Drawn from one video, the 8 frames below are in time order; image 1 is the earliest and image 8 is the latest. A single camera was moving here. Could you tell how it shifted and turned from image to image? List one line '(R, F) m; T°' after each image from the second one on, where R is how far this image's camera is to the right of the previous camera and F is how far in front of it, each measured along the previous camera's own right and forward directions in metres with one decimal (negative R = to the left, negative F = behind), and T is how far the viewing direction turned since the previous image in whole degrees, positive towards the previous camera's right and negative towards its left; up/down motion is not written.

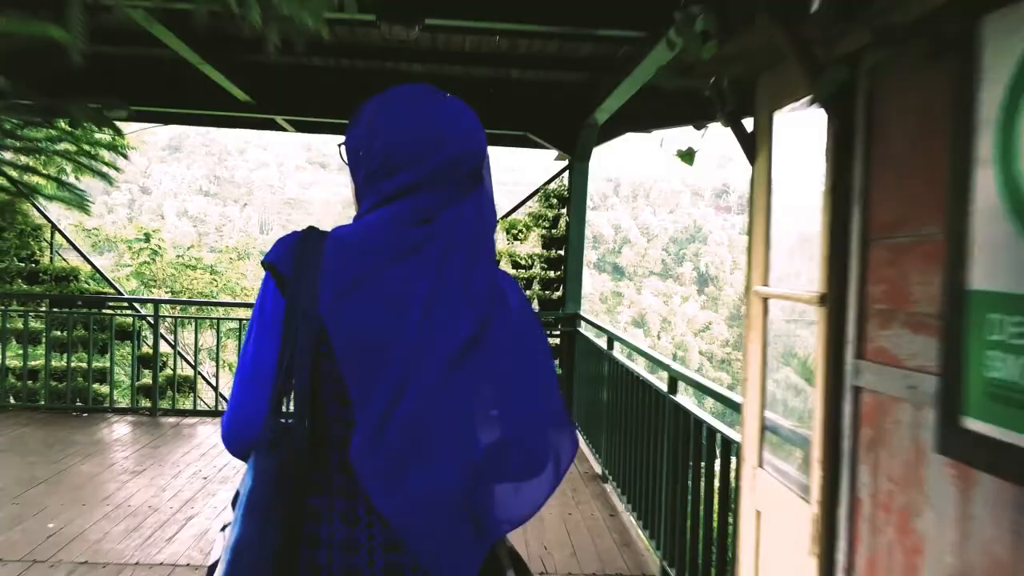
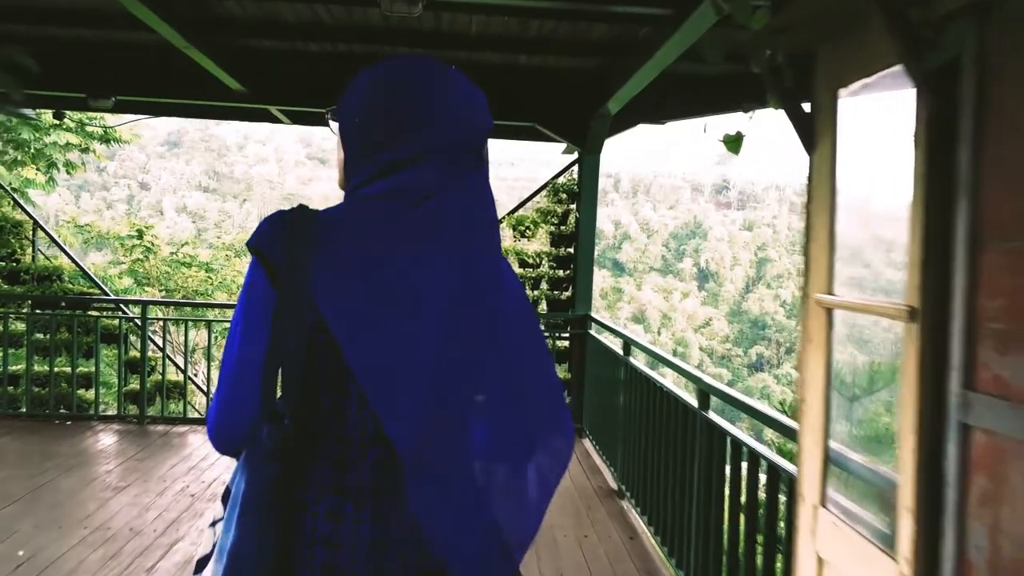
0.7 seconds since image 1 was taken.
(0.0, +0.3) m; 0°
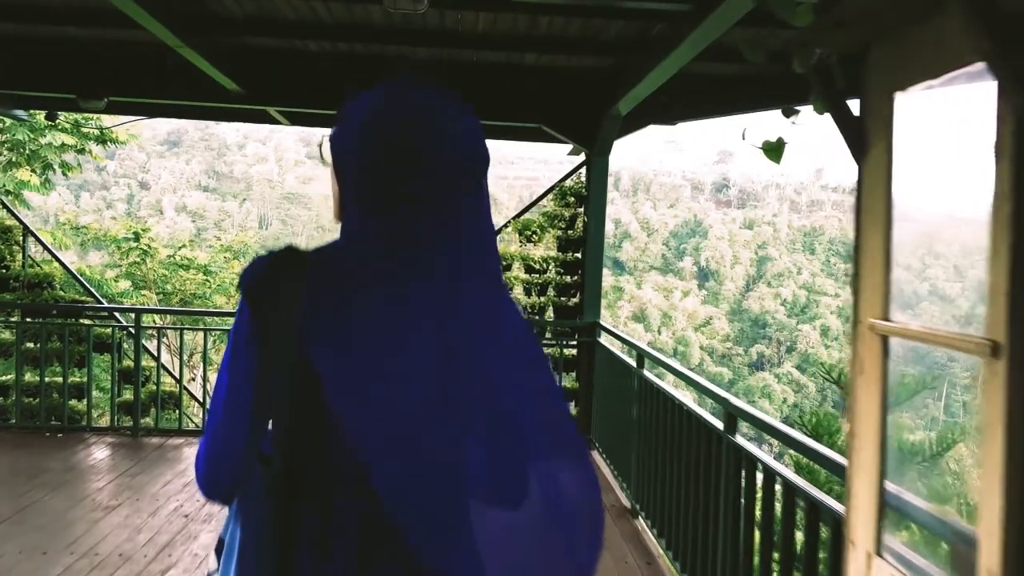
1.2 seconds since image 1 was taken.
(0.0, +0.2) m; 0°
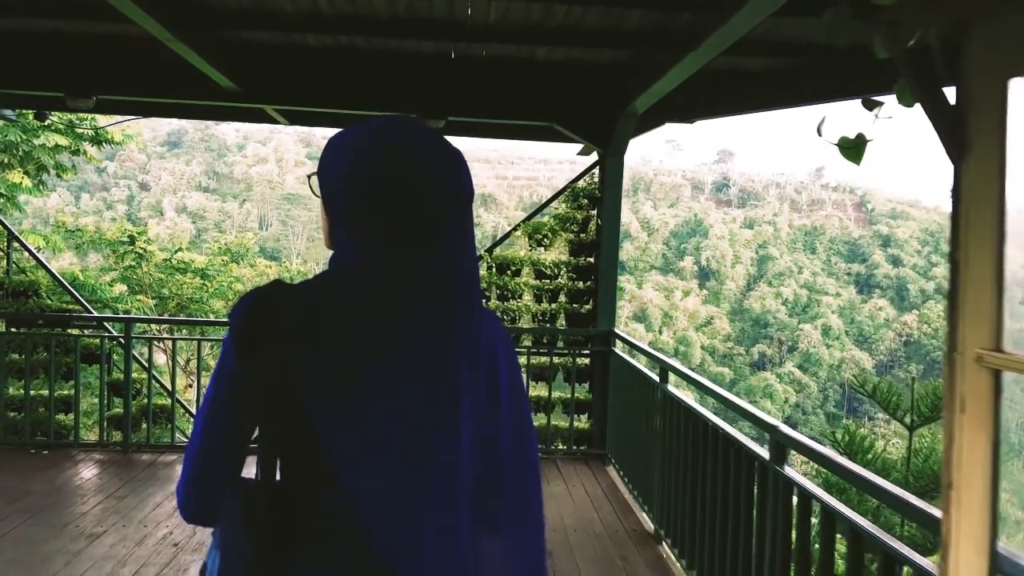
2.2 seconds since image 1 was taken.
(-0.1, +0.2) m; 0°
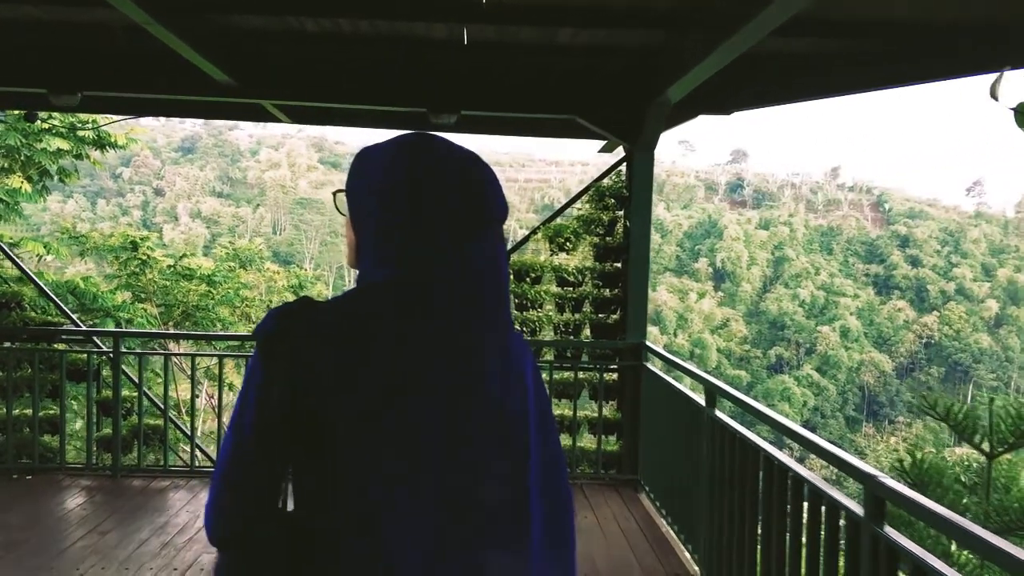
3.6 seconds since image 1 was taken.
(0.0, +0.4) m; -1°
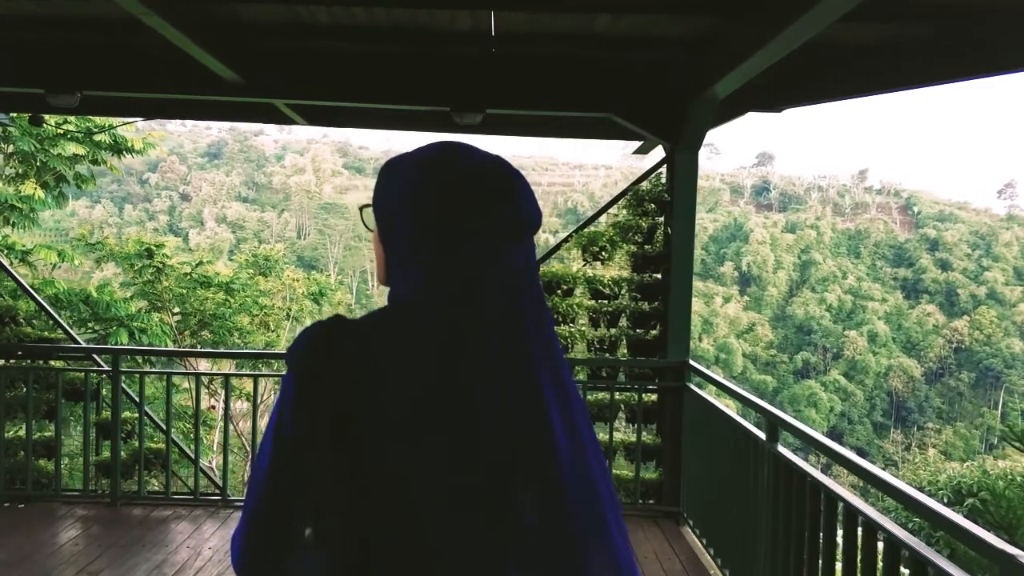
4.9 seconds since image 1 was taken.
(0.0, +0.4) m; -2°
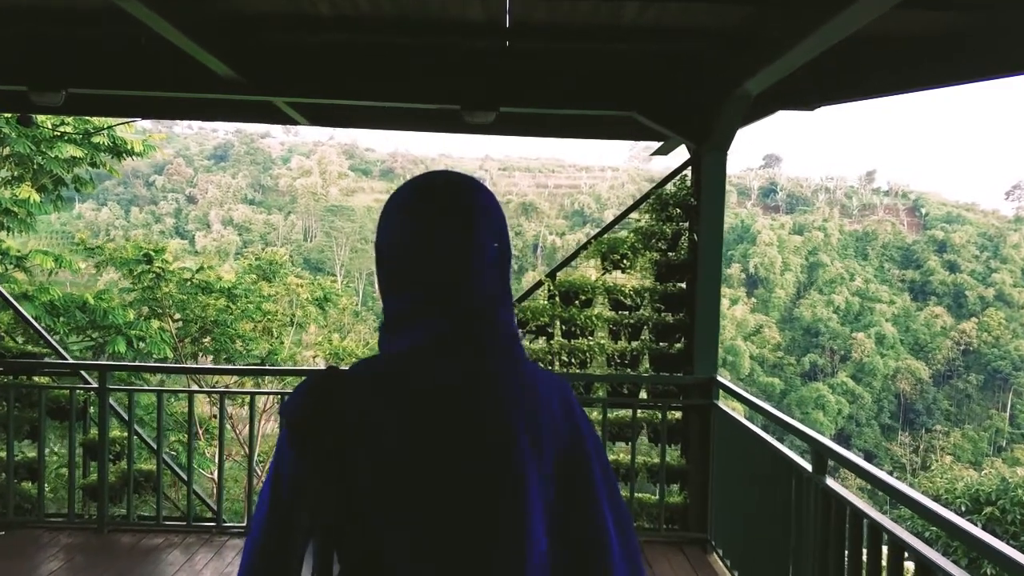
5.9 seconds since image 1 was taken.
(0.0, +0.3) m; 0°
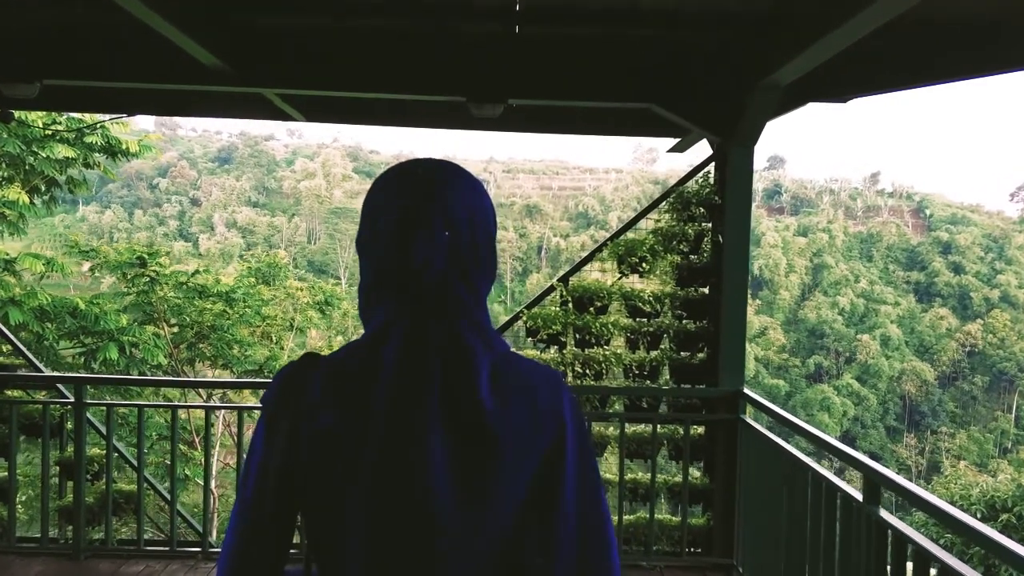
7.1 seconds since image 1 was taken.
(0.0, +0.3) m; 0°
